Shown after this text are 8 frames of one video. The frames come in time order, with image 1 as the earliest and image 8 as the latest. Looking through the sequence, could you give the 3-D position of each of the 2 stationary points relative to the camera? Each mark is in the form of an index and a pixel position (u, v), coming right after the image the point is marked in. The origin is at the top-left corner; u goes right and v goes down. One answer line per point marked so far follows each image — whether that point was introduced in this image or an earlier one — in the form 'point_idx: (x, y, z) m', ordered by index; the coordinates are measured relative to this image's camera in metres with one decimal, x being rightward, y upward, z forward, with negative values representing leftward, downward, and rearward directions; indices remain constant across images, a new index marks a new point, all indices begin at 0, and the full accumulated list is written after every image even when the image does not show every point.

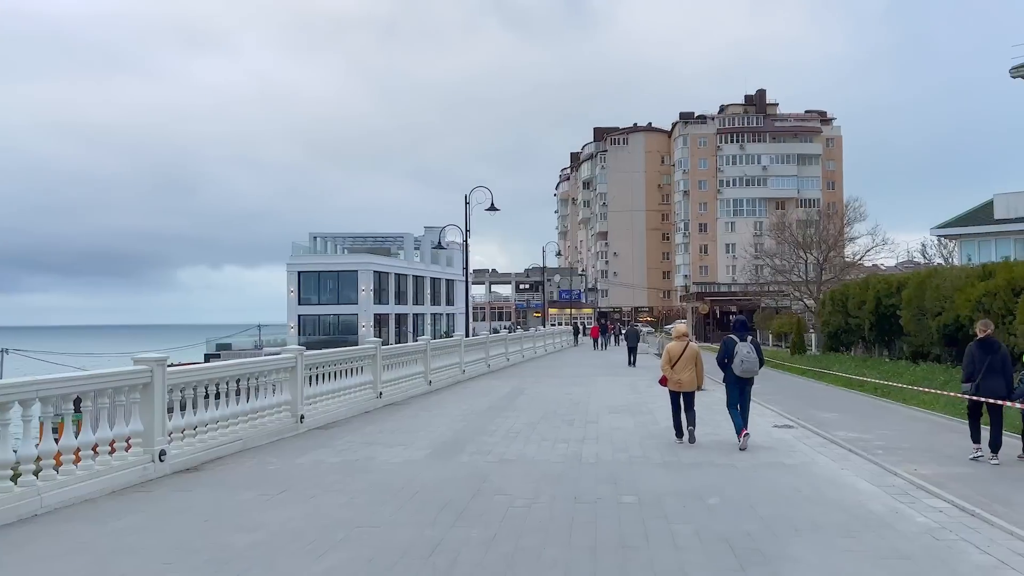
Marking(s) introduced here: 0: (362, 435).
0: (-2.2, -2.1, +10.7) m
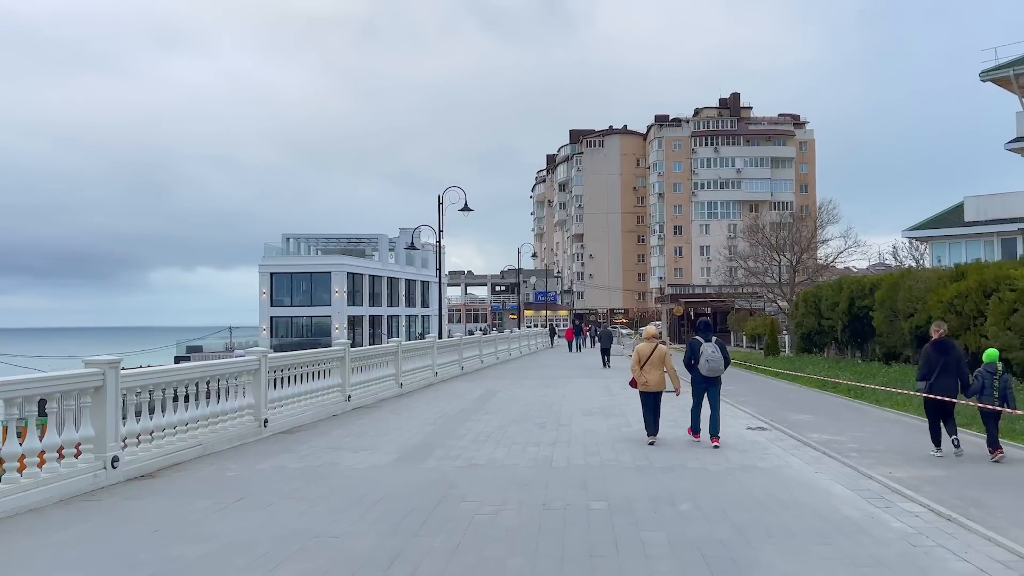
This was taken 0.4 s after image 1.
0: (-2.6, -2.1, +10.4) m
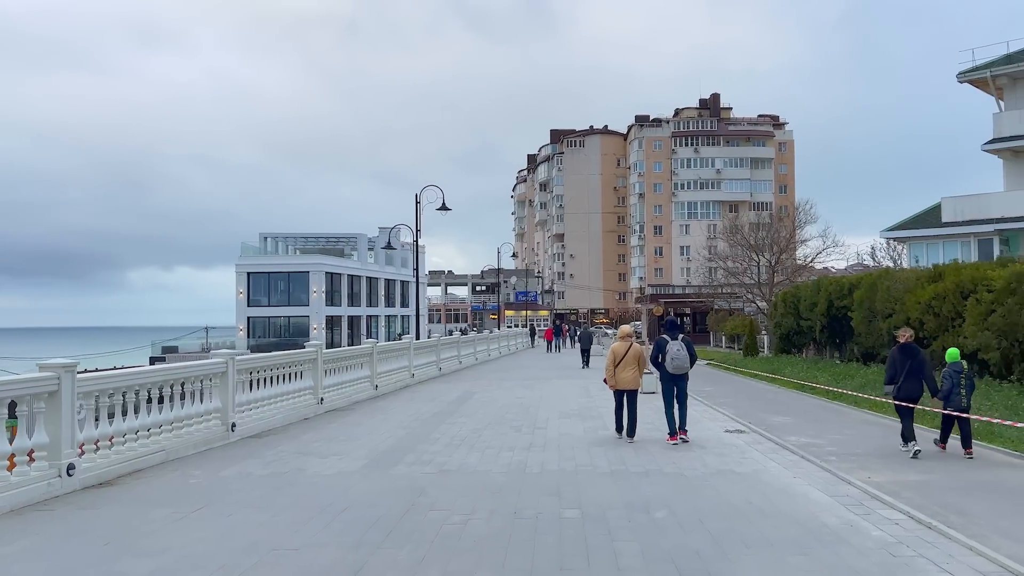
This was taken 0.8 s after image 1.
0: (-2.9, -2.1, +10.1) m
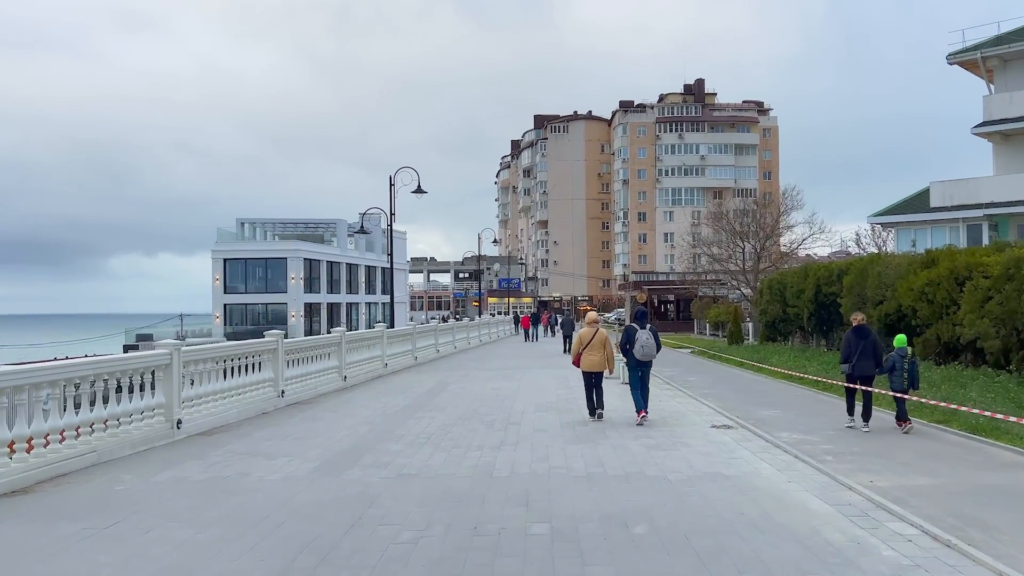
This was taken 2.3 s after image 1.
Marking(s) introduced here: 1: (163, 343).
0: (-3.3, -1.9, +9.2) m
1: (-4.5, -0.7, +9.5) m
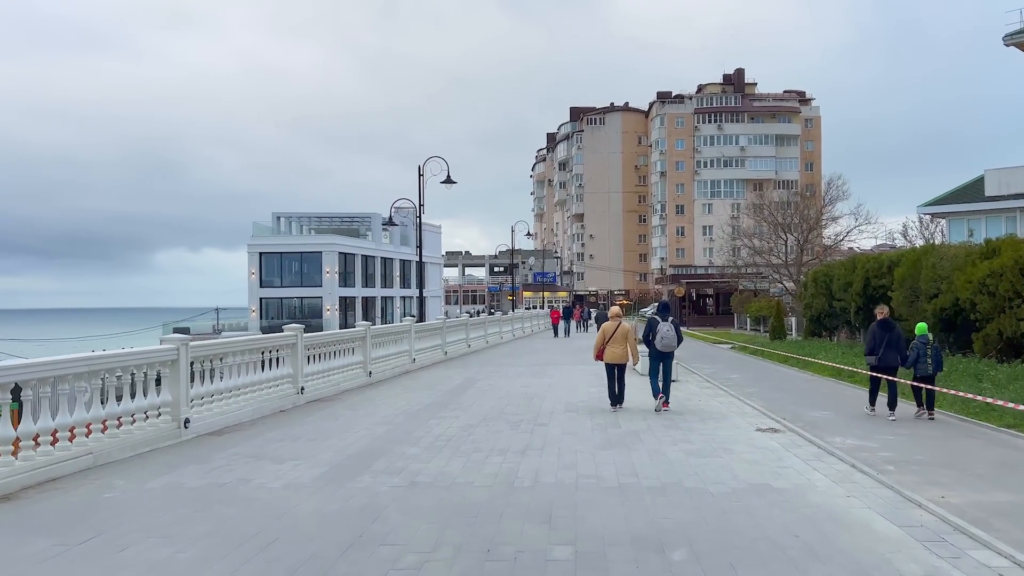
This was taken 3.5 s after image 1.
0: (-3.0, -1.8, +8.7) m
1: (-4.2, -0.6, +9.0) m
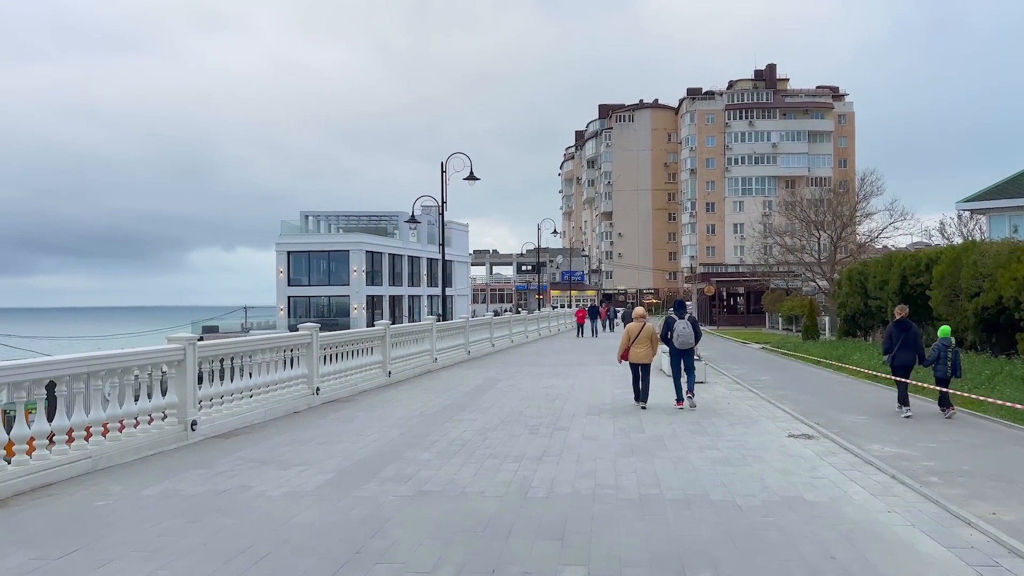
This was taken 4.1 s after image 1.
0: (-2.8, -1.8, +8.4) m
1: (-4.0, -0.6, +8.8) m
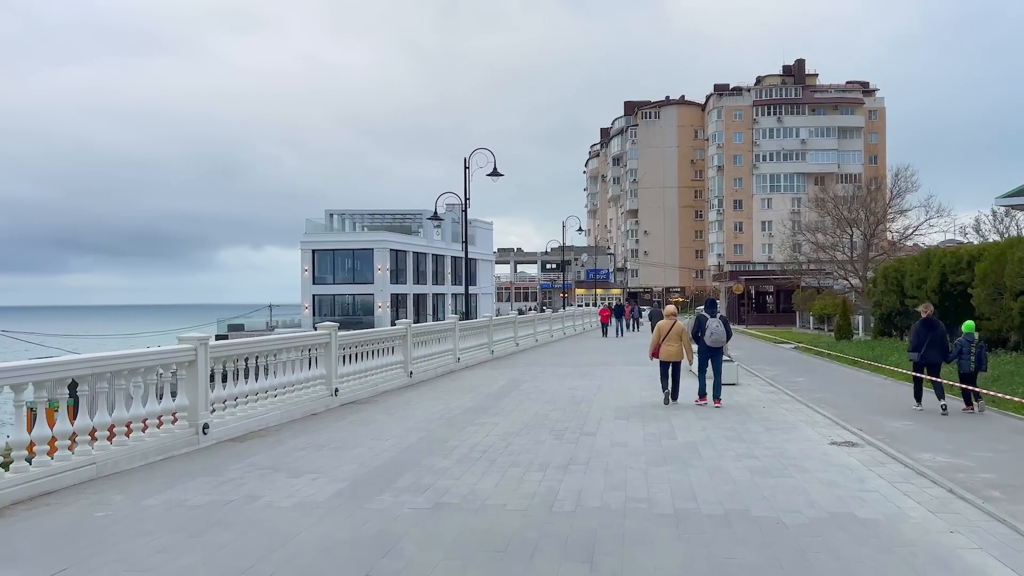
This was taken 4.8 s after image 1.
0: (-2.6, -1.8, +8.0) m
1: (-3.7, -0.6, +8.5) m
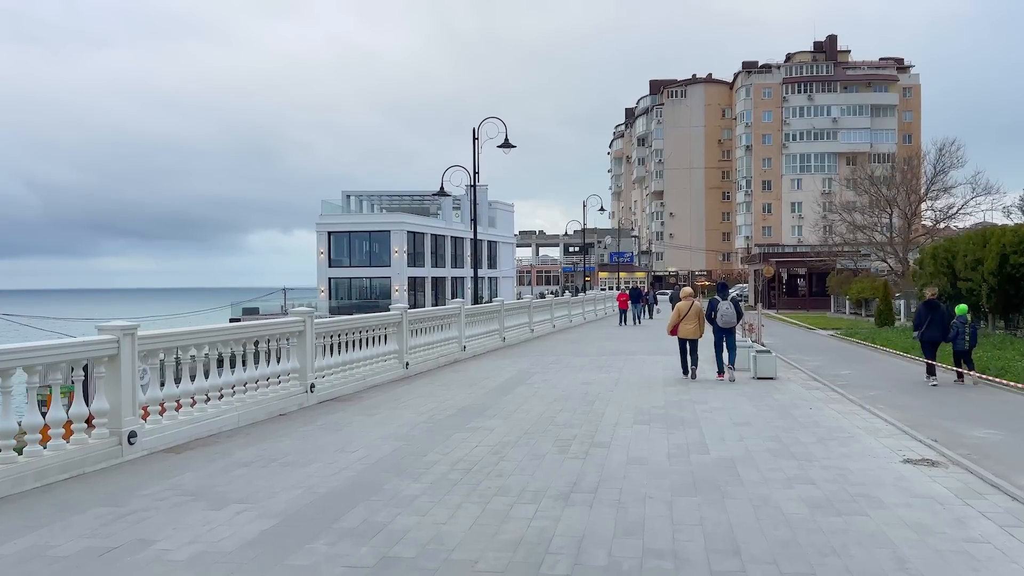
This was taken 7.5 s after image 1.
0: (-2.6, -1.6, +6.5) m
1: (-3.8, -0.4, +6.9) m
